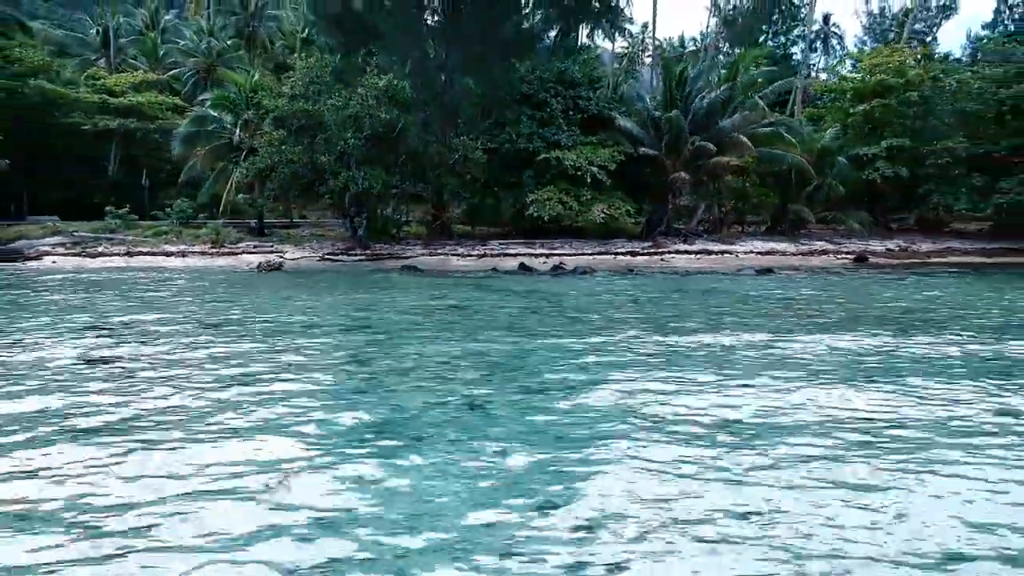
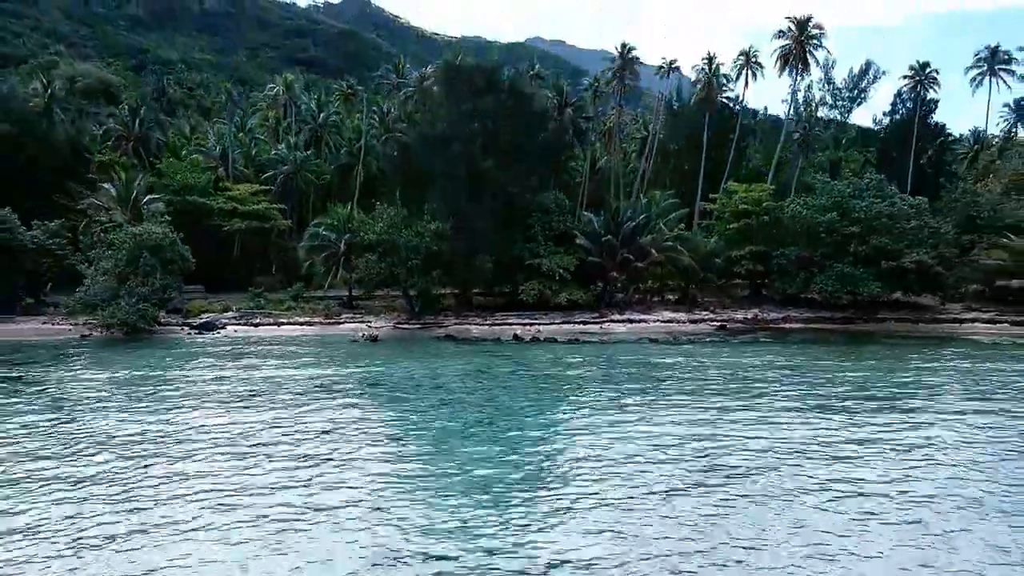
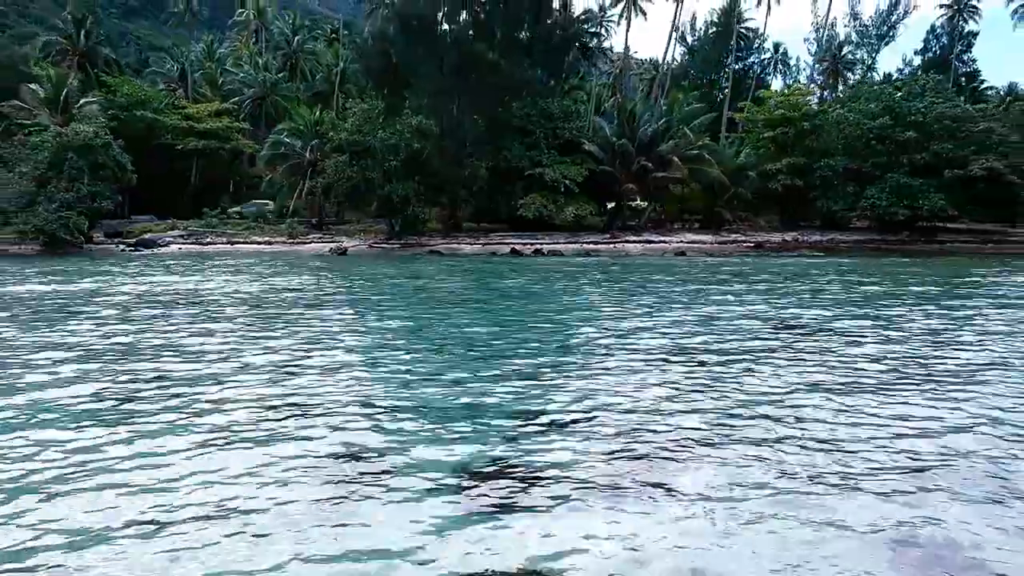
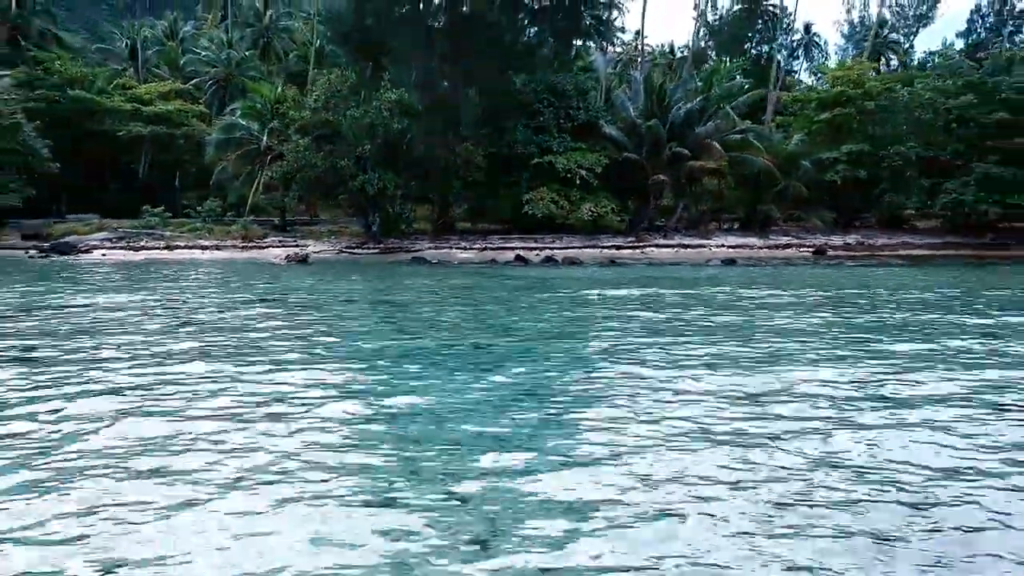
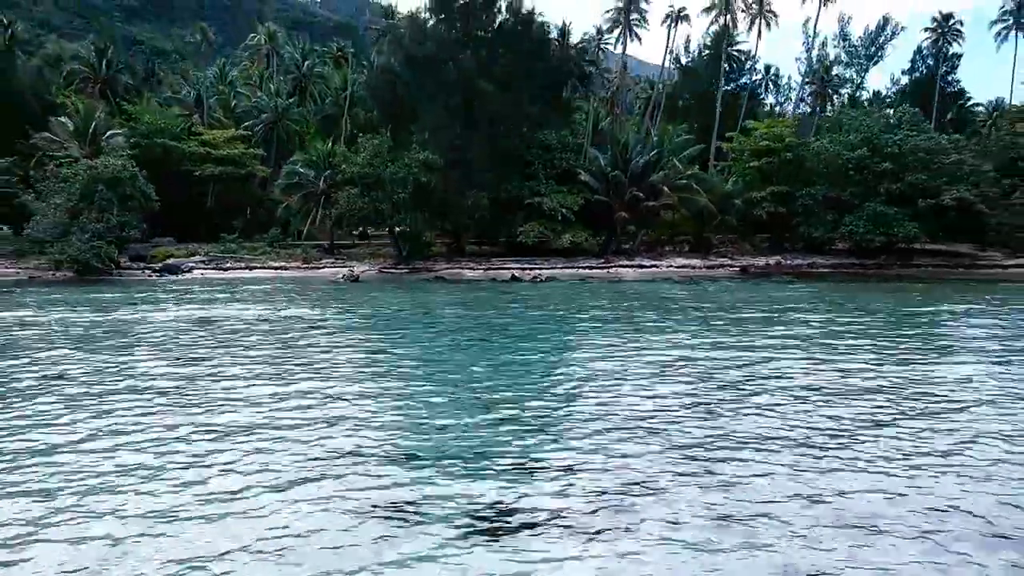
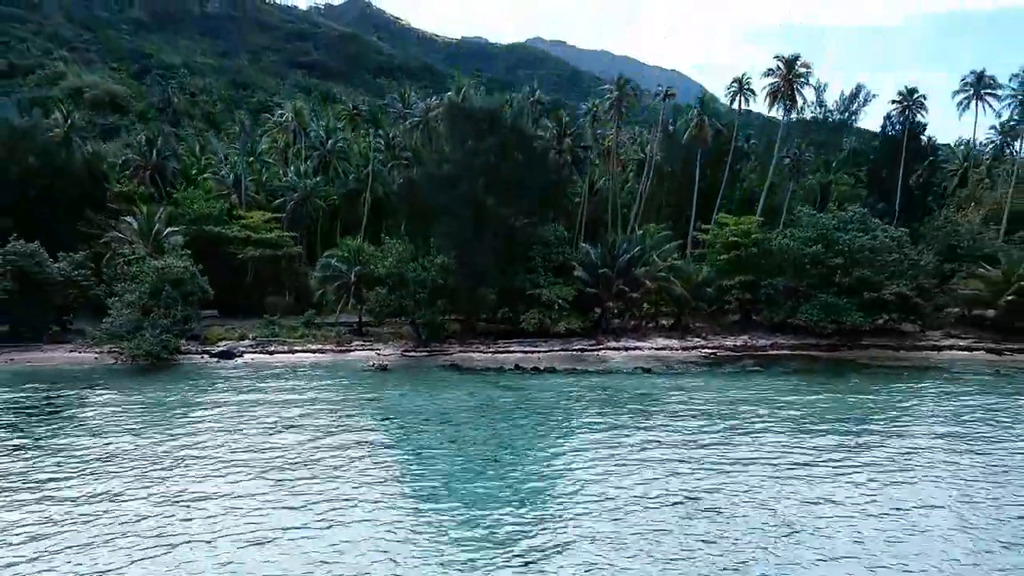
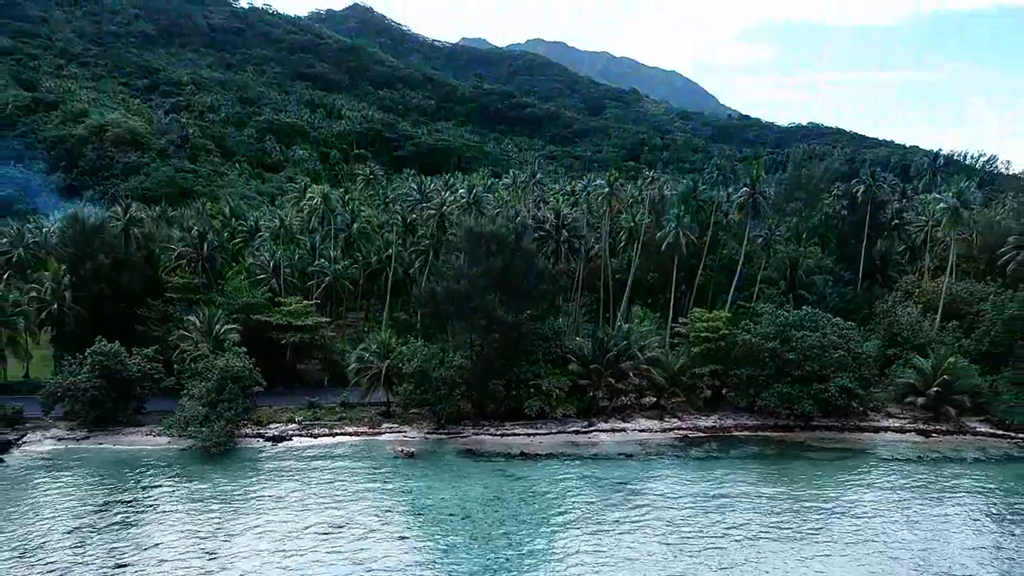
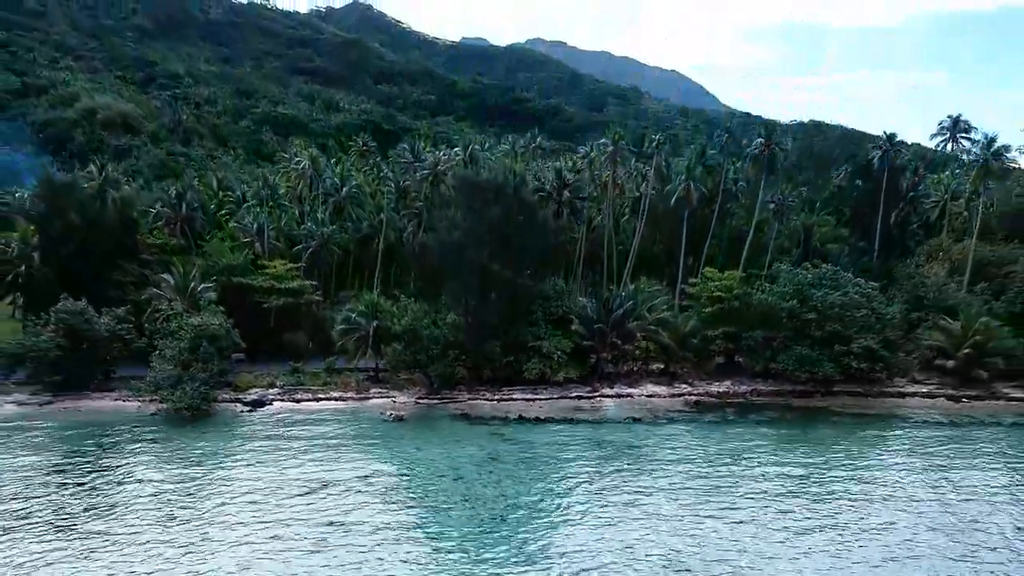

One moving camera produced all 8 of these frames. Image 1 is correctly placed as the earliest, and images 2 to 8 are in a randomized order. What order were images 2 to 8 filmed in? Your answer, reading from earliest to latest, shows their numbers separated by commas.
4, 3, 5, 2, 6, 8, 7
